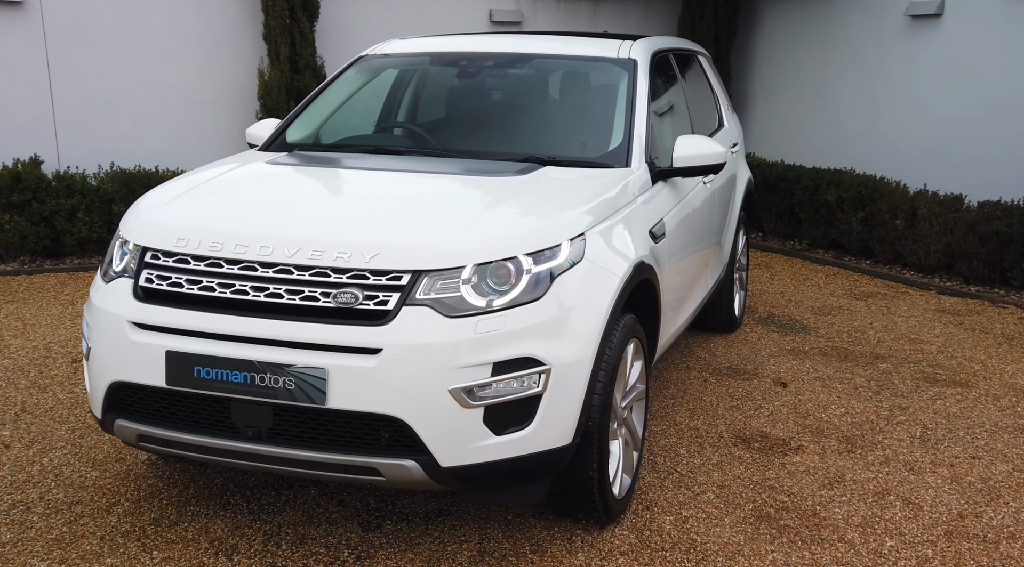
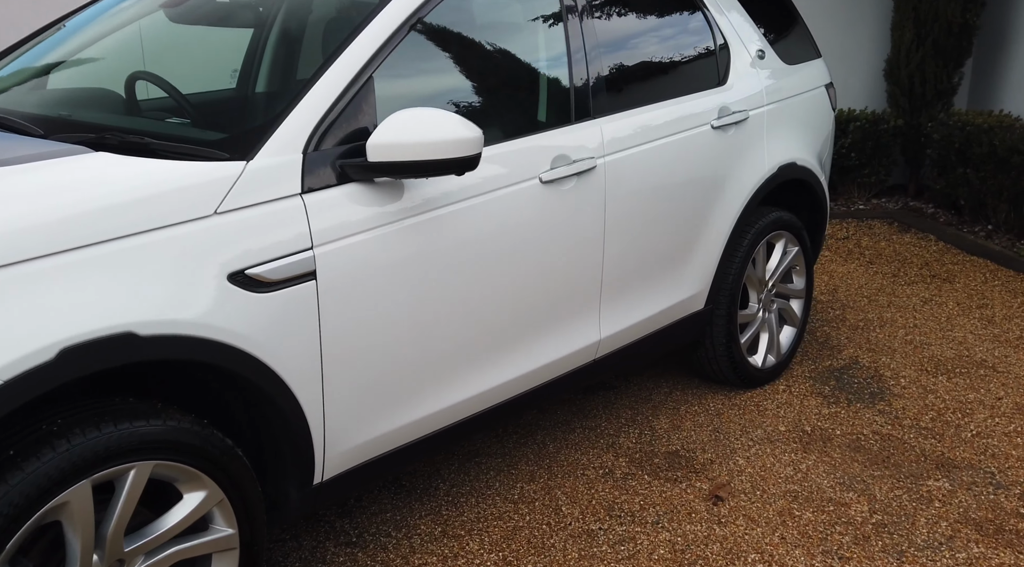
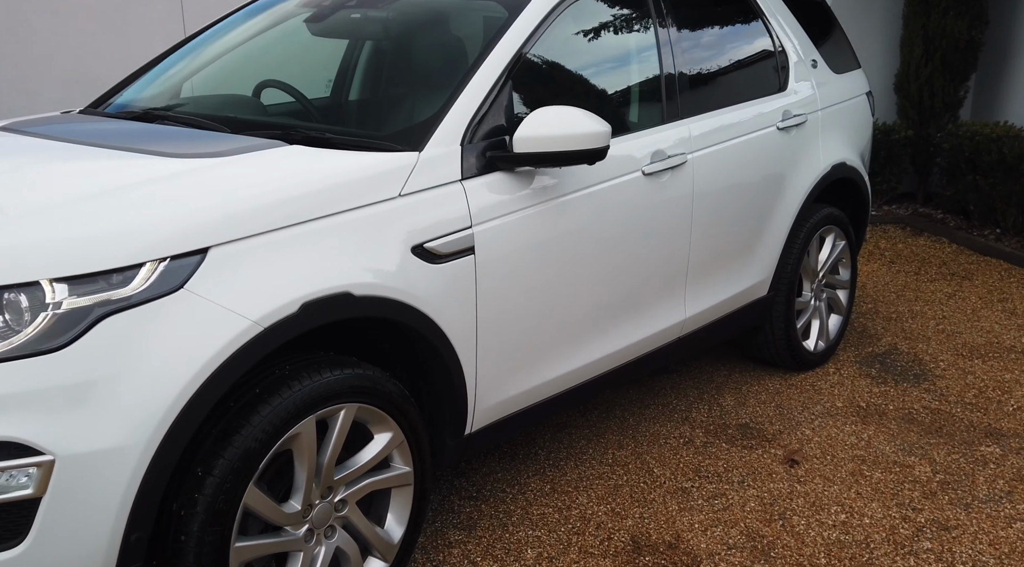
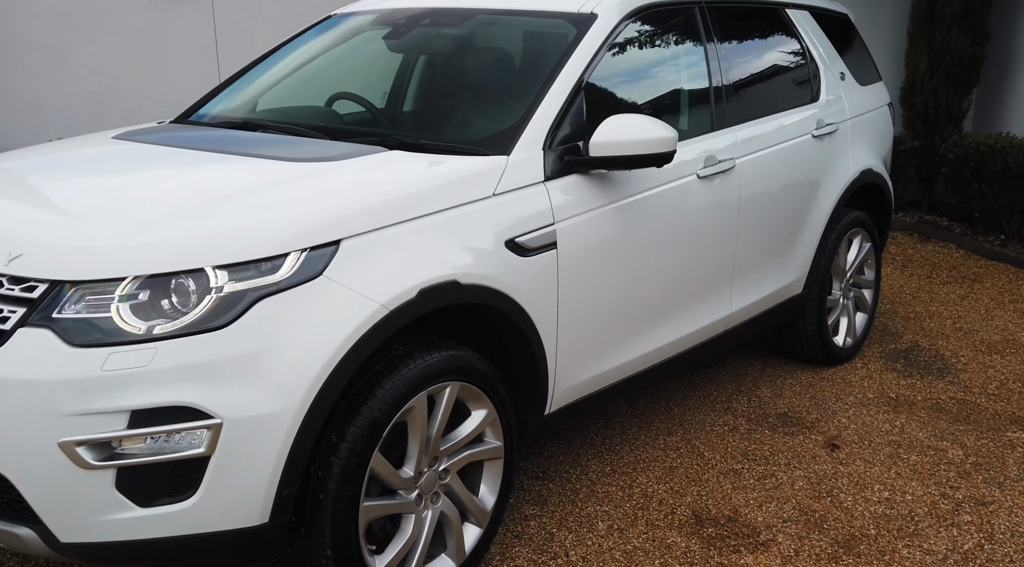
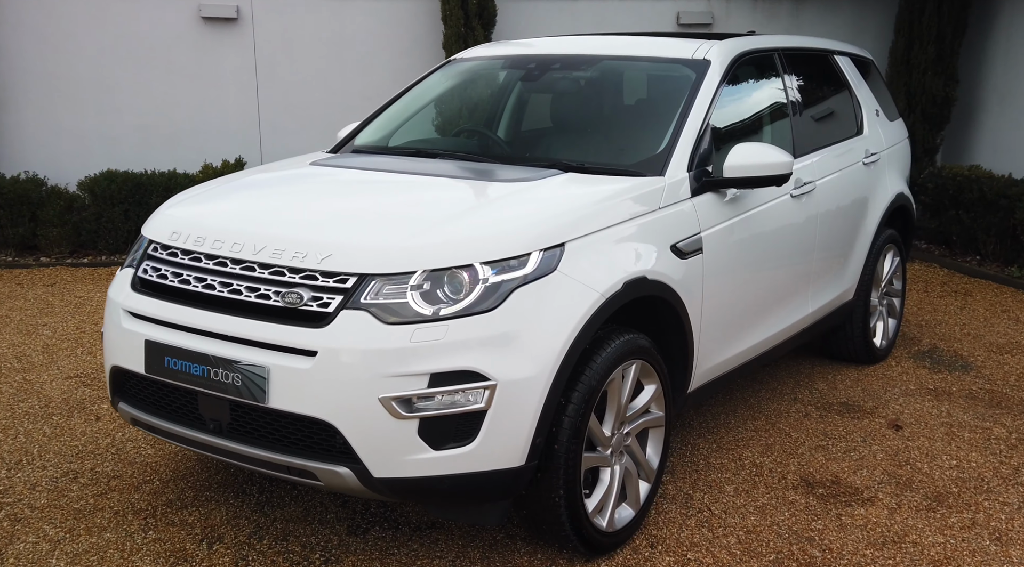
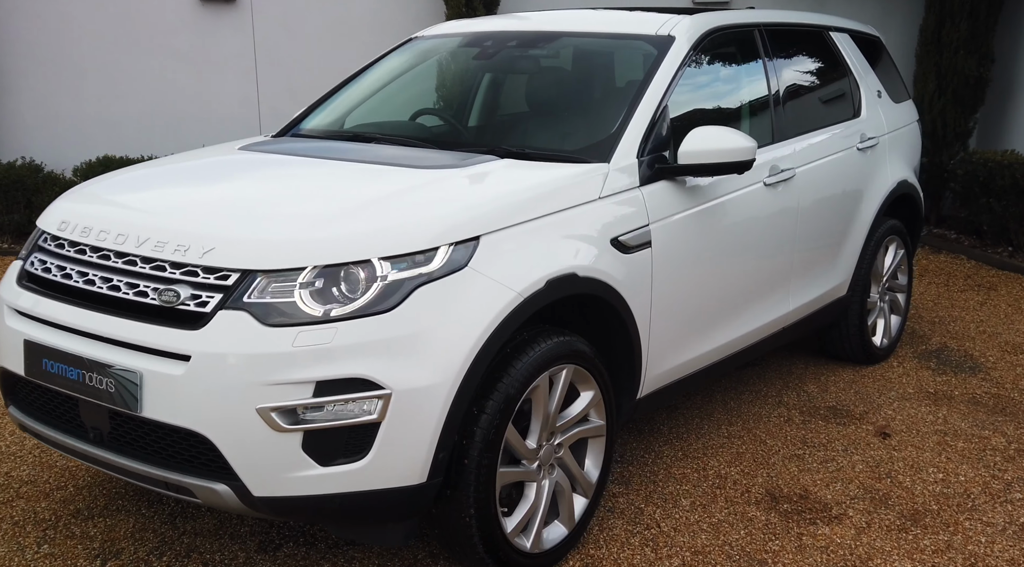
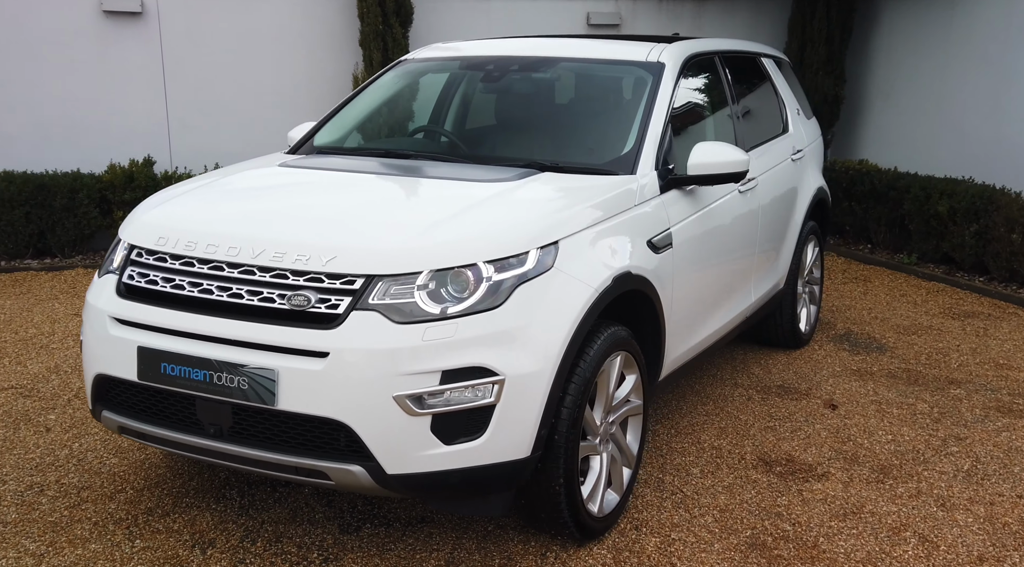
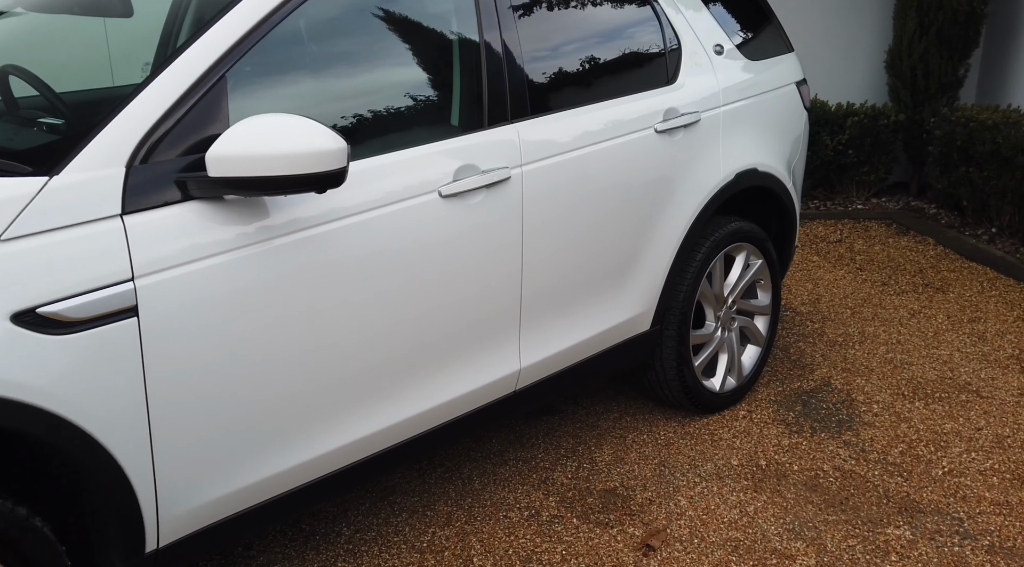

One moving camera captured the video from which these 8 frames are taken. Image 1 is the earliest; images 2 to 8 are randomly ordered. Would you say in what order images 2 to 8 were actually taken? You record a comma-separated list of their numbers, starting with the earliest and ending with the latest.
7, 5, 6, 4, 3, 2, 8
